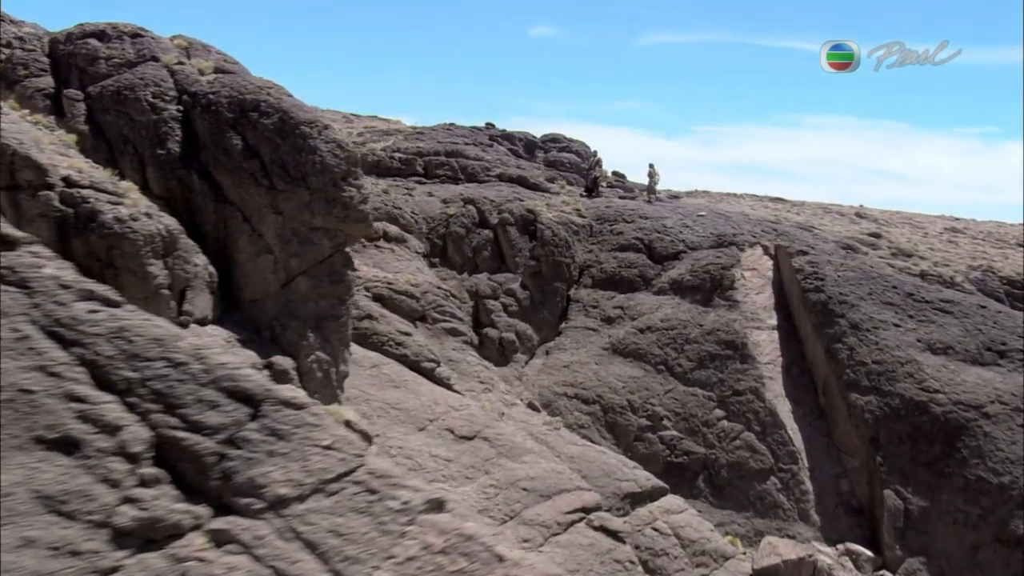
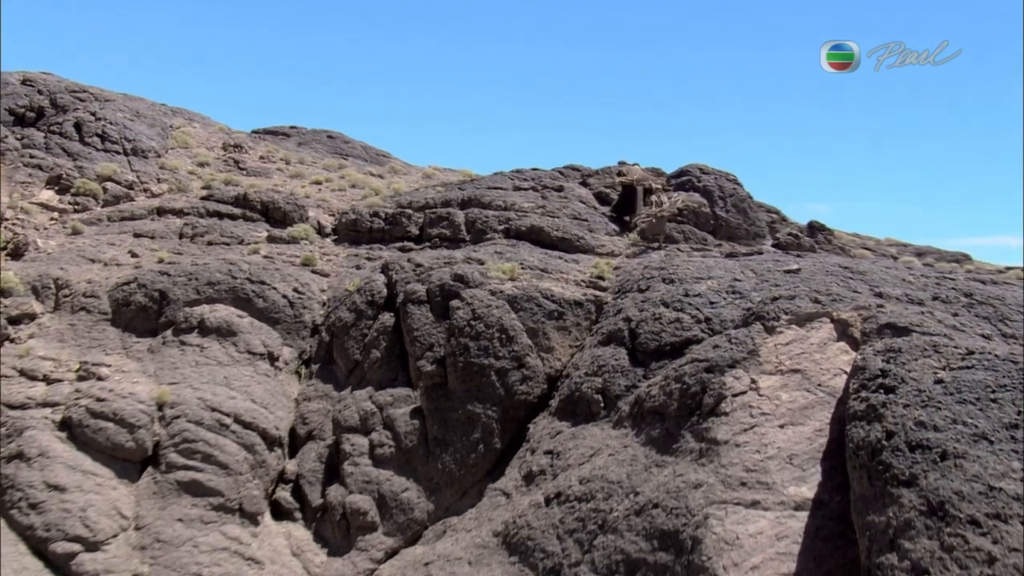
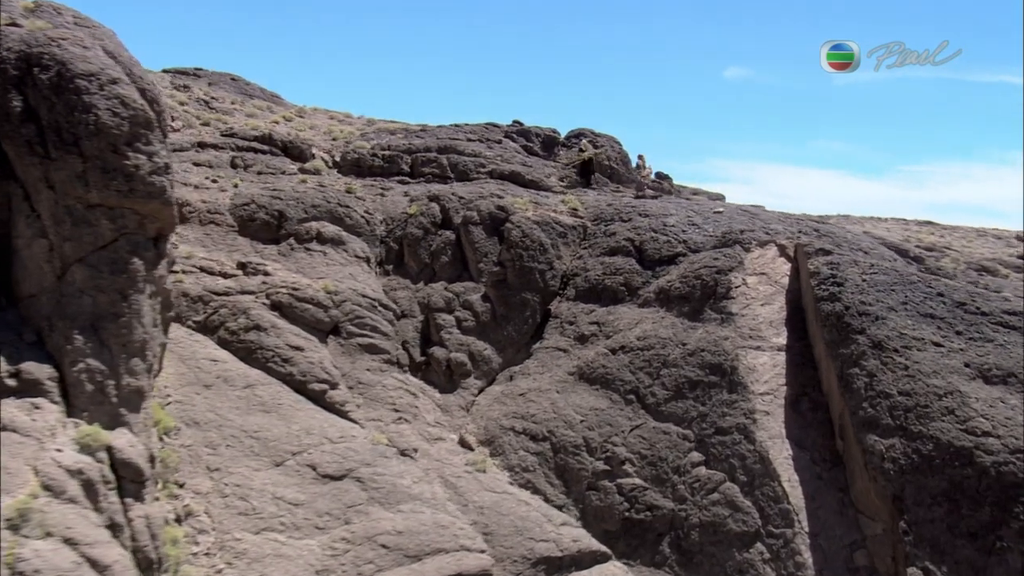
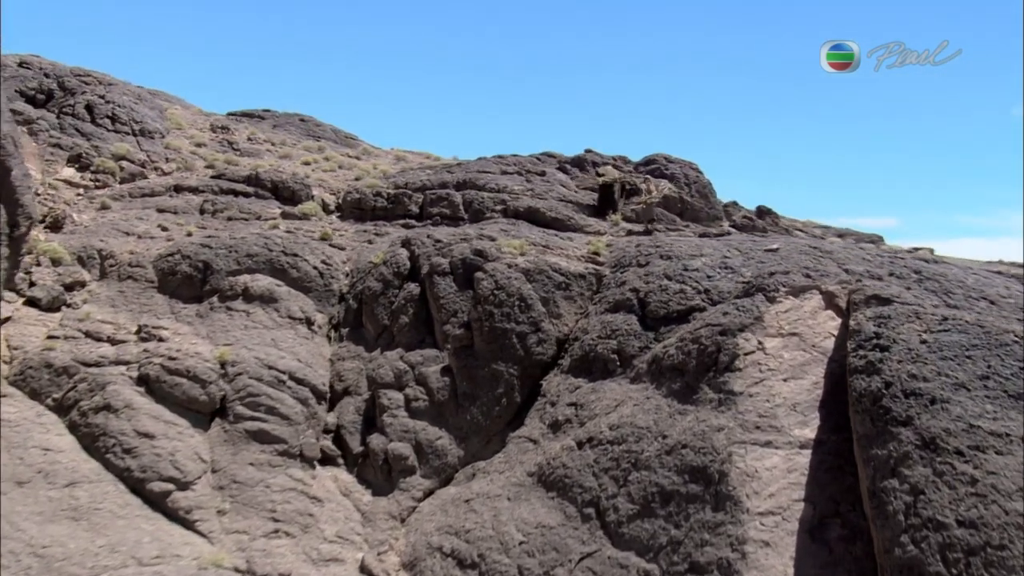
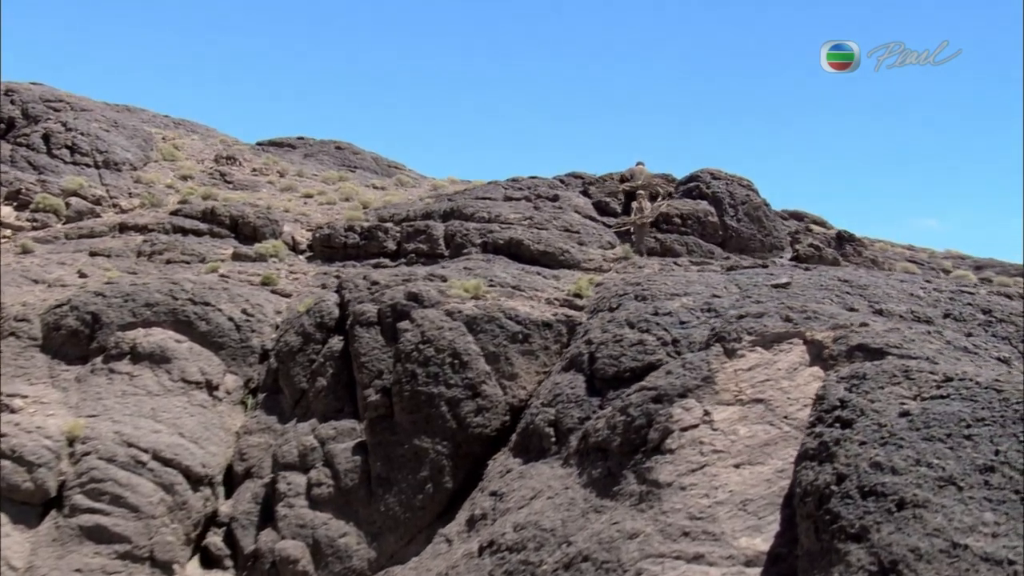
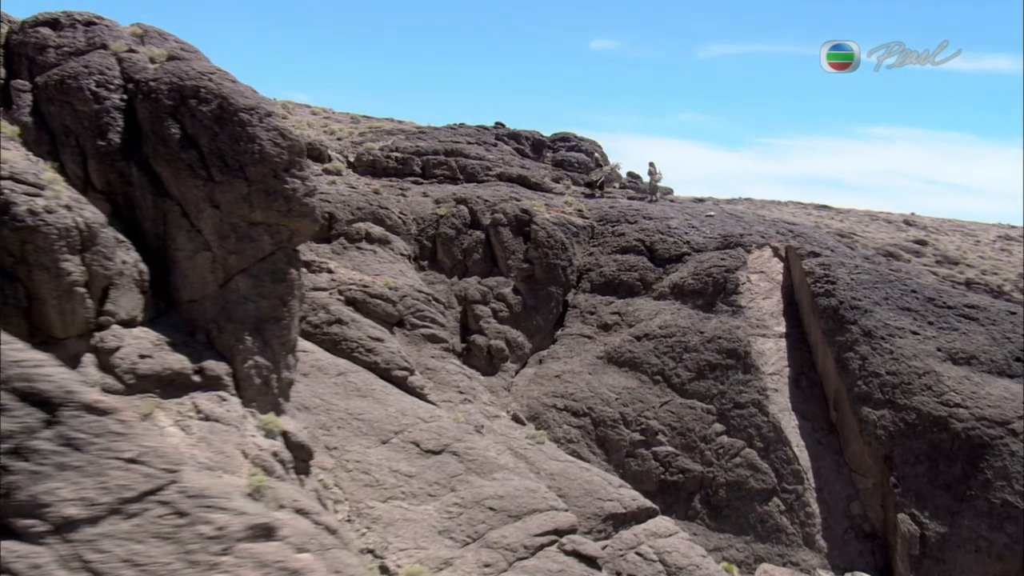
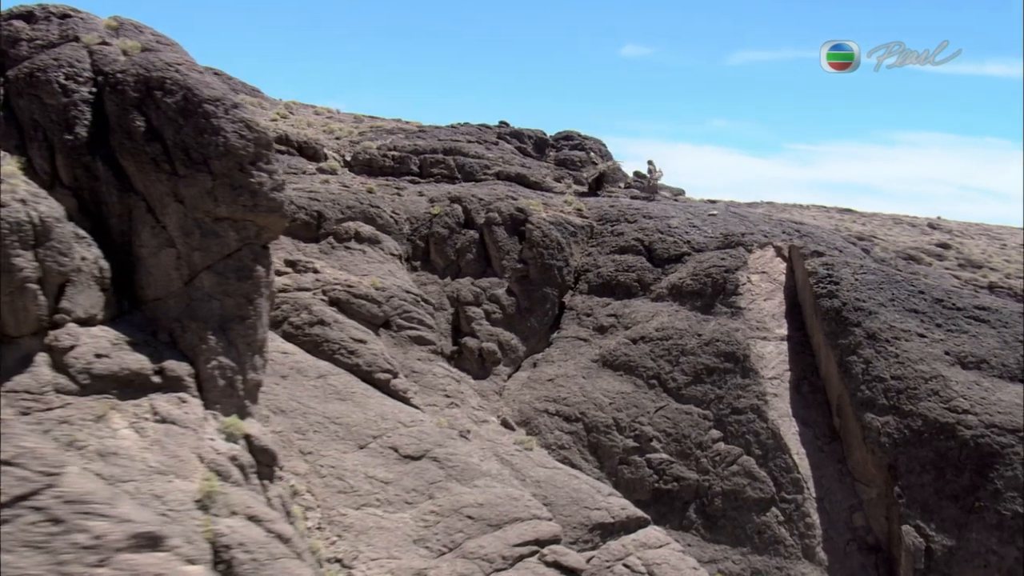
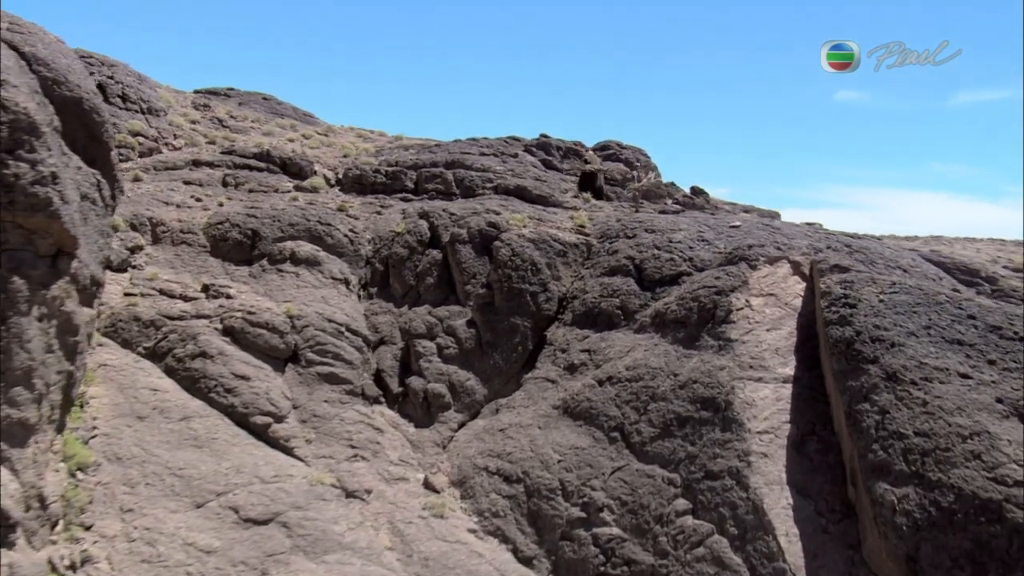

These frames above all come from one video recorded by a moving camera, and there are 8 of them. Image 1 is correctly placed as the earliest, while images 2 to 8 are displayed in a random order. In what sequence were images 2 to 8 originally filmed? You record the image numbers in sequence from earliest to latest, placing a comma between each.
6, 7, 3, 8, 4, 2, 5
